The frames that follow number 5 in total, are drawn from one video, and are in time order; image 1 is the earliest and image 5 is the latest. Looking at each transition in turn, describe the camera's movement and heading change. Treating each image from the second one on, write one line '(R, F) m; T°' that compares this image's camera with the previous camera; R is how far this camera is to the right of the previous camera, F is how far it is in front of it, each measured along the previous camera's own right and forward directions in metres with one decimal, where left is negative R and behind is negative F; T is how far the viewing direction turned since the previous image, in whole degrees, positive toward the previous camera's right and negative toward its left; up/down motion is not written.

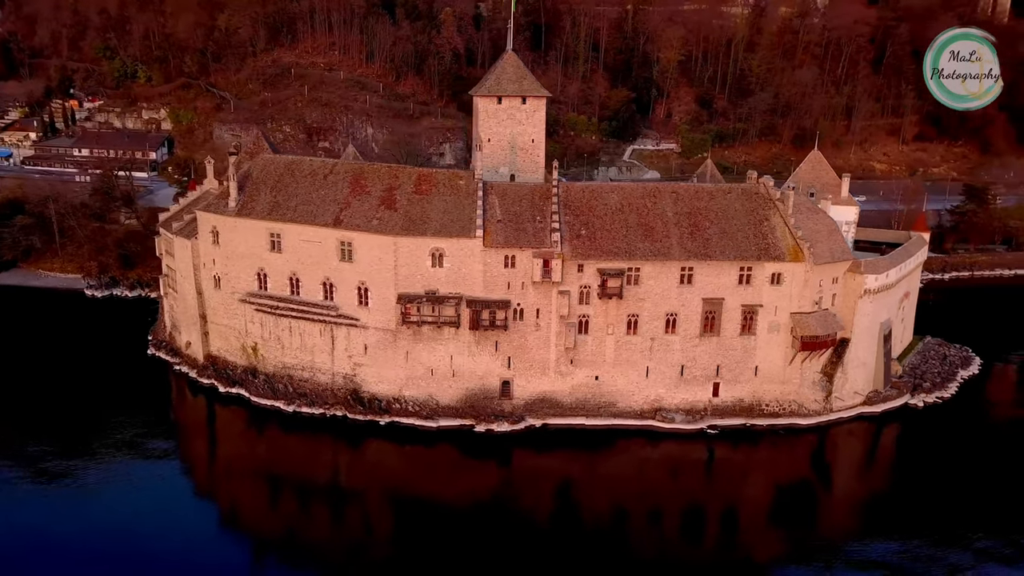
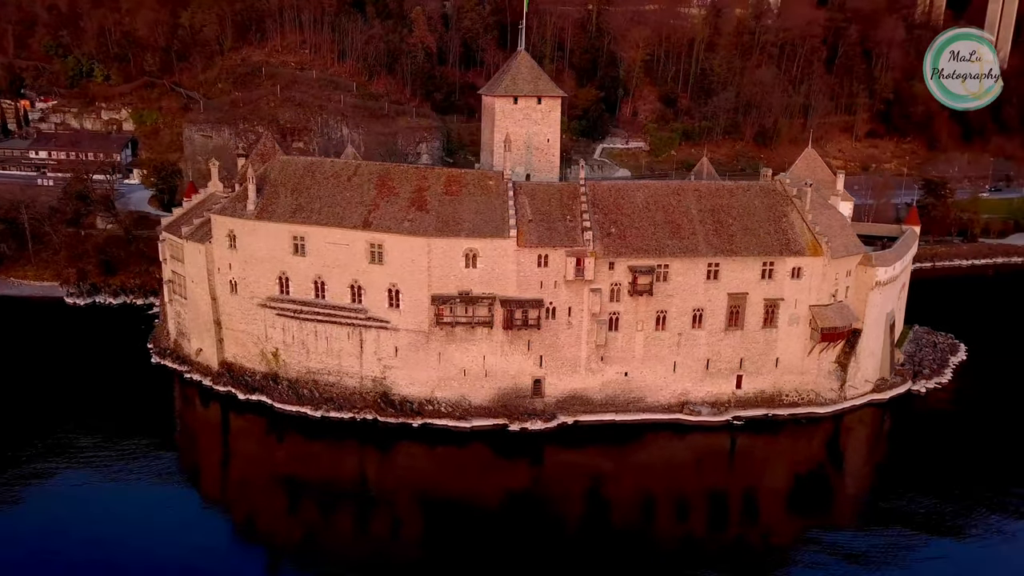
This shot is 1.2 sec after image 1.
(-4.9, -0.1) m; +5°
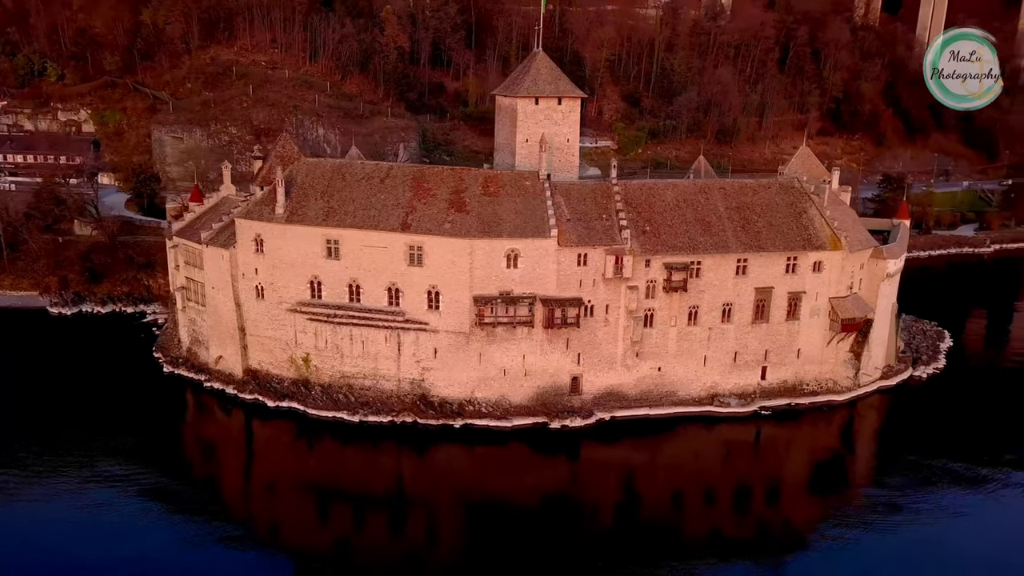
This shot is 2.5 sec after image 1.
(-5.6, -0.1) m; +5°
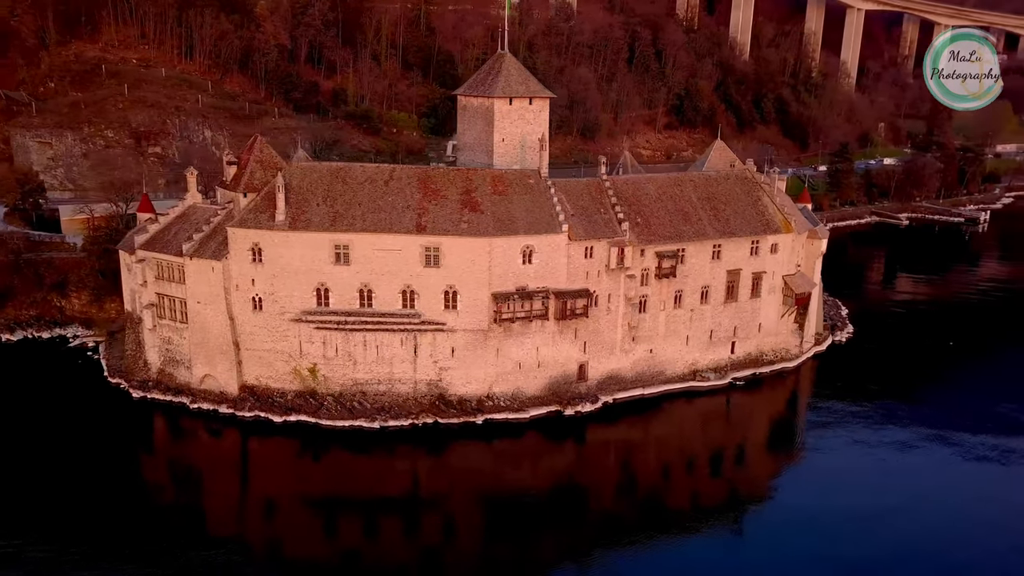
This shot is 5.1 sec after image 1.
(-10.7, +0.2) m; +14°
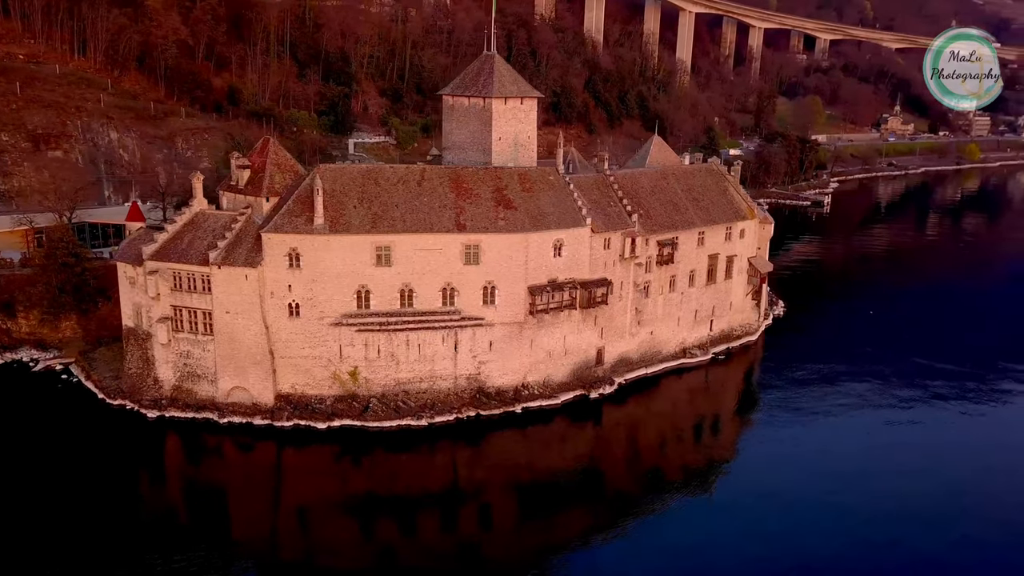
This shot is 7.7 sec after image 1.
(-11.0, -0.2) m; +13°
